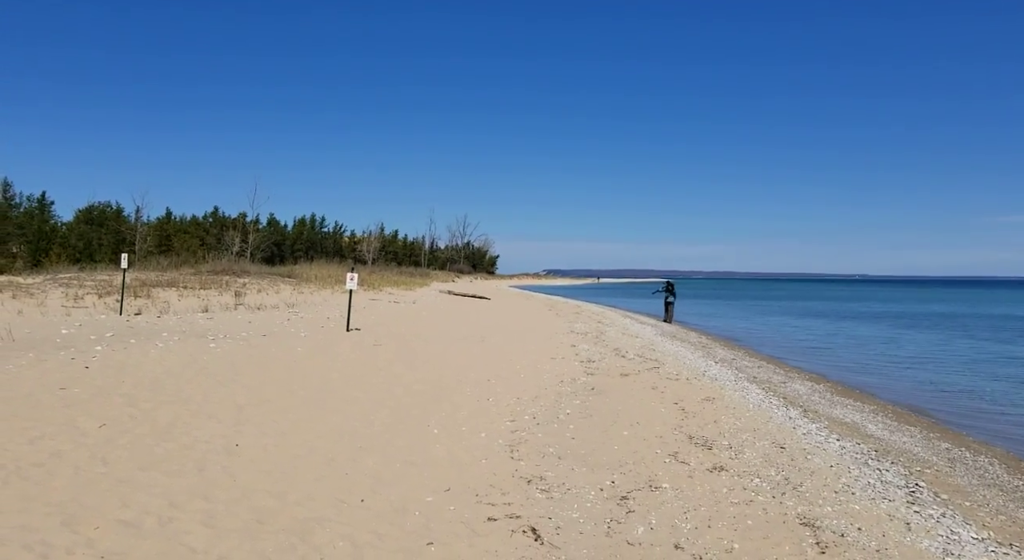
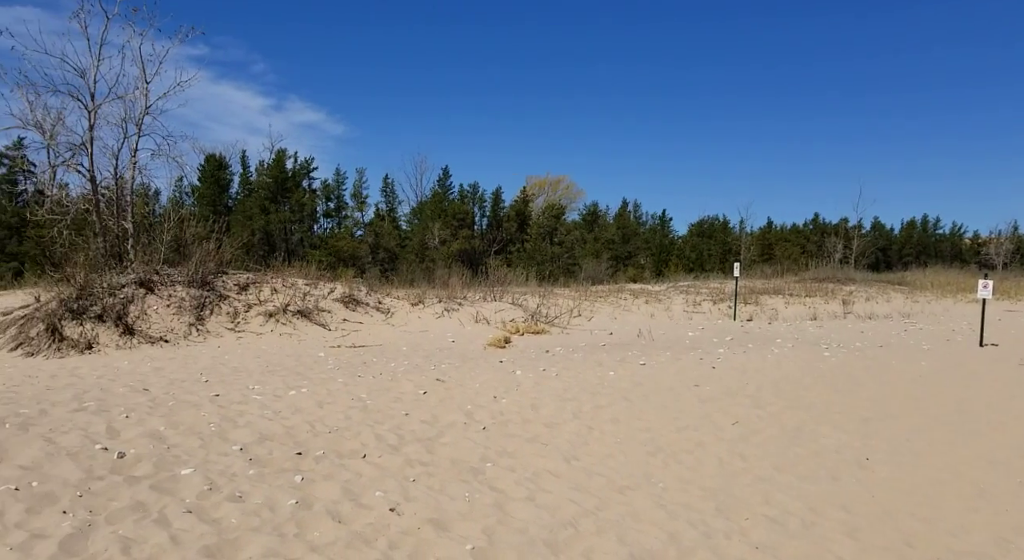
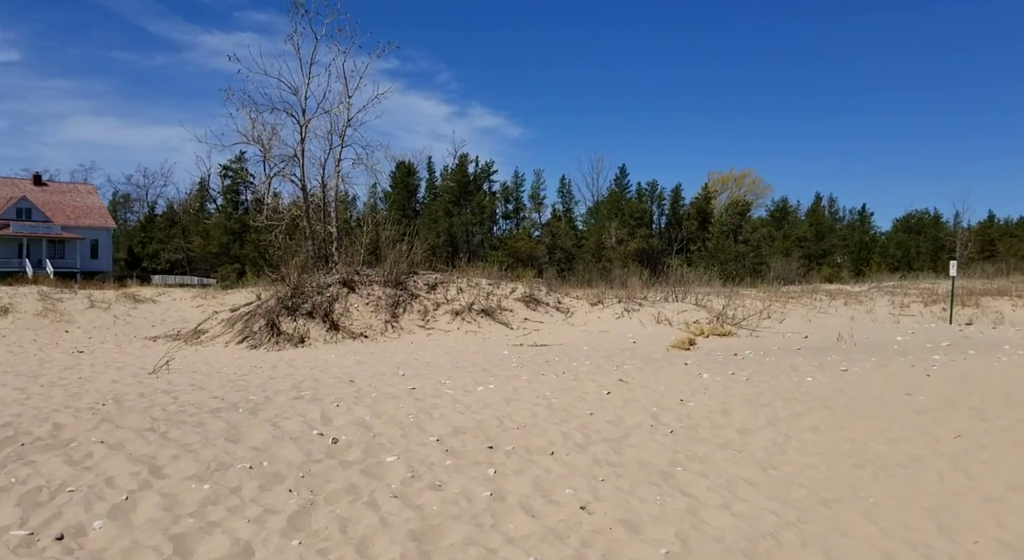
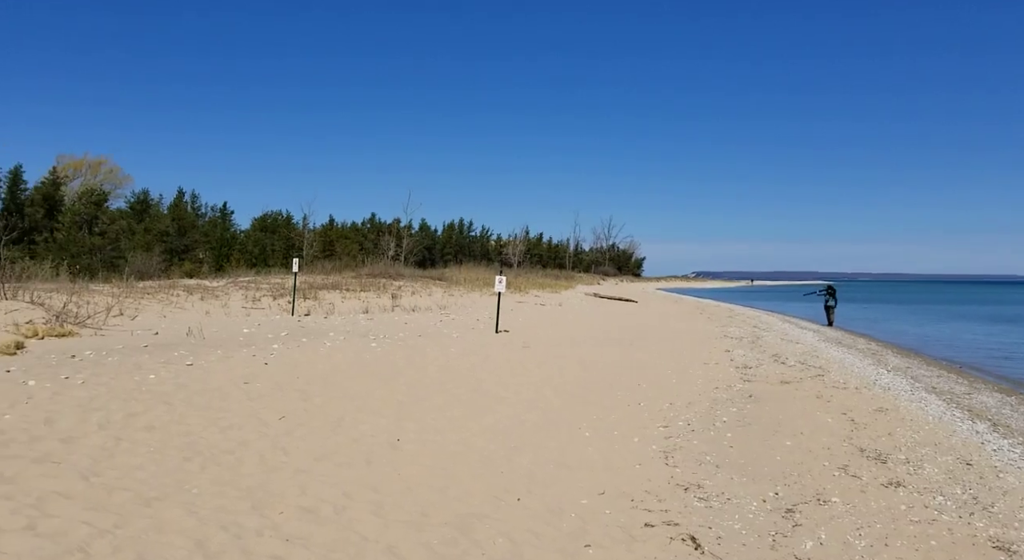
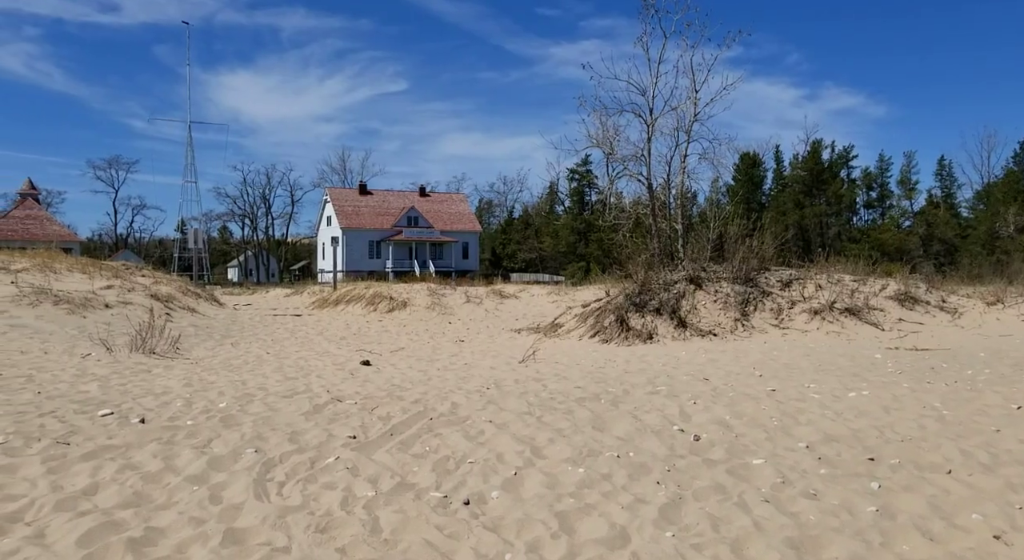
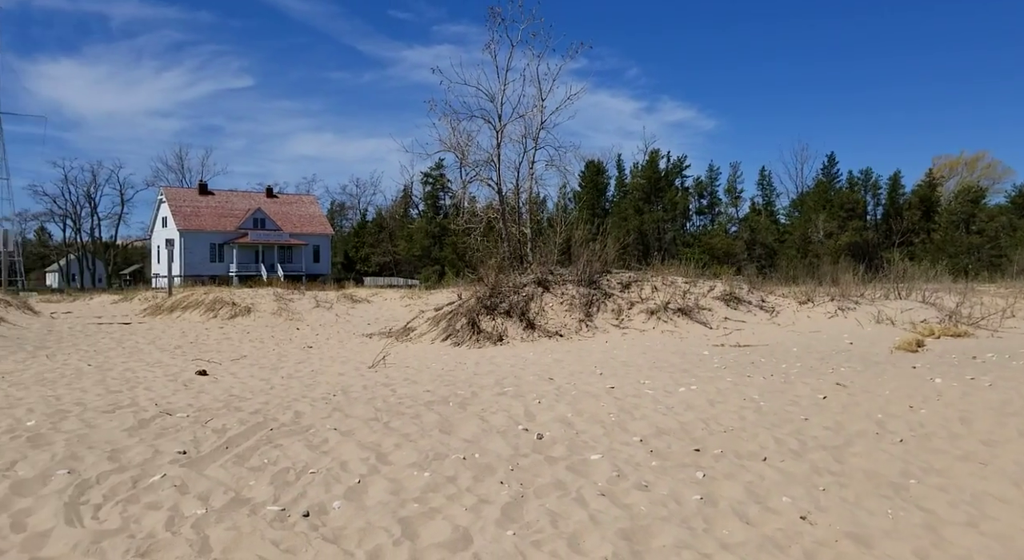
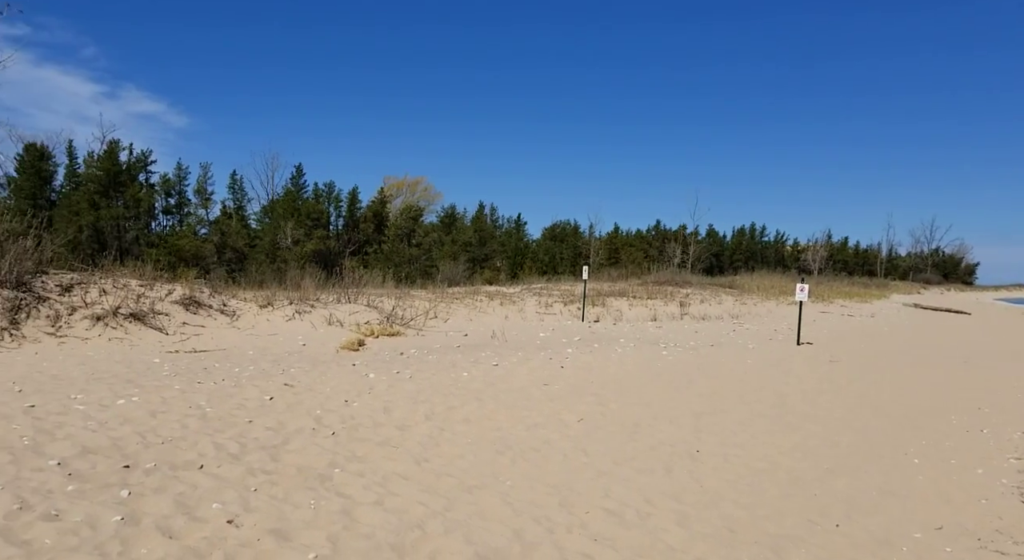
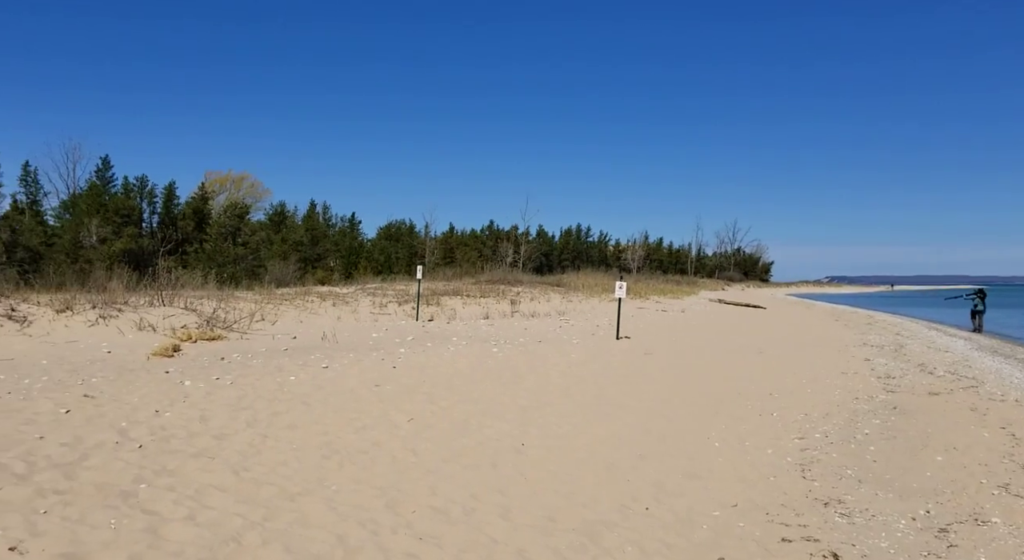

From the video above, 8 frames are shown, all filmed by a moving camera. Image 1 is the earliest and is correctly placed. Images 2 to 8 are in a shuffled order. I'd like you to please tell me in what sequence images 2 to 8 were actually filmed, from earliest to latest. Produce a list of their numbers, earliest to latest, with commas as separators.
4, 8, 7, 2, 3, 6, 5
